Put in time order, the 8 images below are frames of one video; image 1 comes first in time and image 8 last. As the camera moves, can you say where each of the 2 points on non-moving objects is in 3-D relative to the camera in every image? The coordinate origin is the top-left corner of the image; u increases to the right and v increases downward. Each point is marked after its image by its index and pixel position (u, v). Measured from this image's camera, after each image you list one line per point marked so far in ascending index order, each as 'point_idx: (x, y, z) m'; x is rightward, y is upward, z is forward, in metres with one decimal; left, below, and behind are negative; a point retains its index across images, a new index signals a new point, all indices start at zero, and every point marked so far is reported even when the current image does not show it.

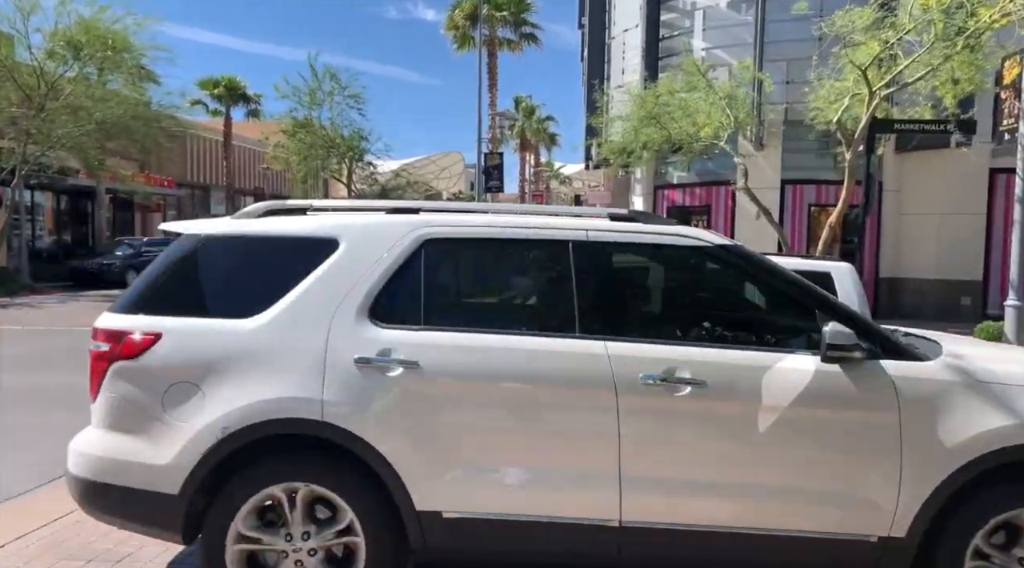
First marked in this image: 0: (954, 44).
0: (+6.0, +3.2, +9.9) m
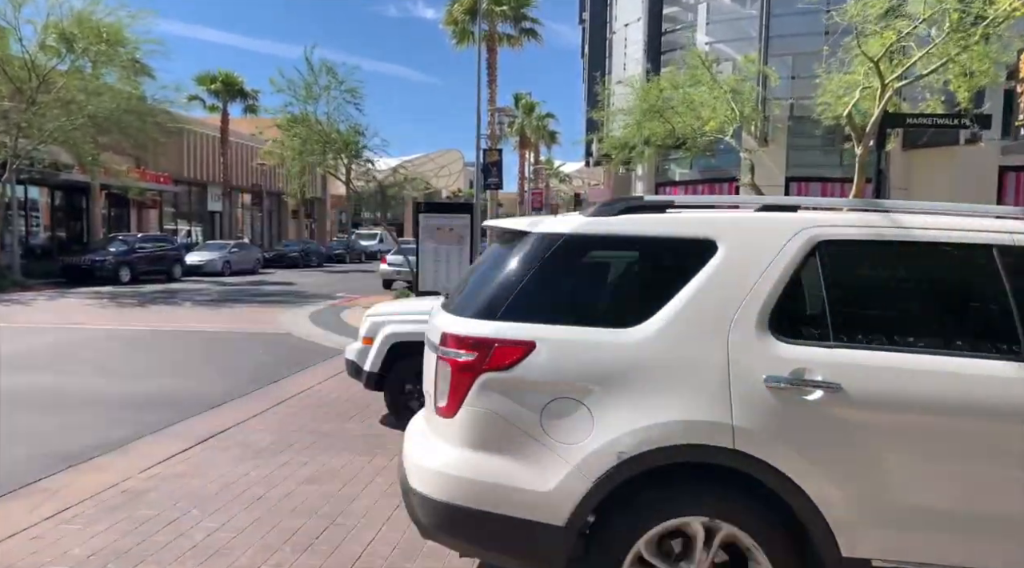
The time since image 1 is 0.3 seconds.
0: (+6.0, +3.3, +9.5) m
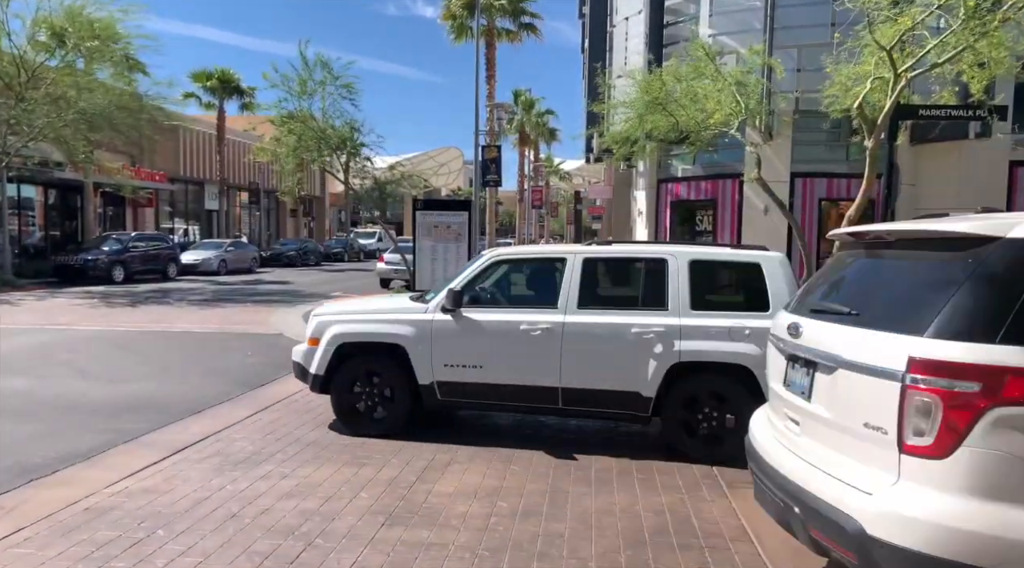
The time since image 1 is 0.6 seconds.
0: (+5.9, +3.3, +9.1) m
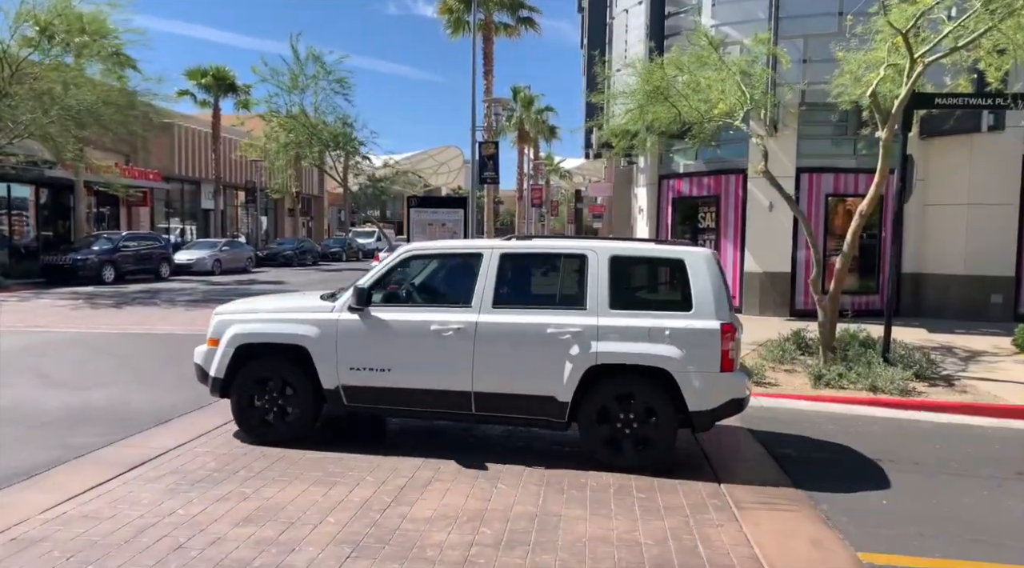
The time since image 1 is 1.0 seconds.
0: (+5.8, +3.3, +8.6) m
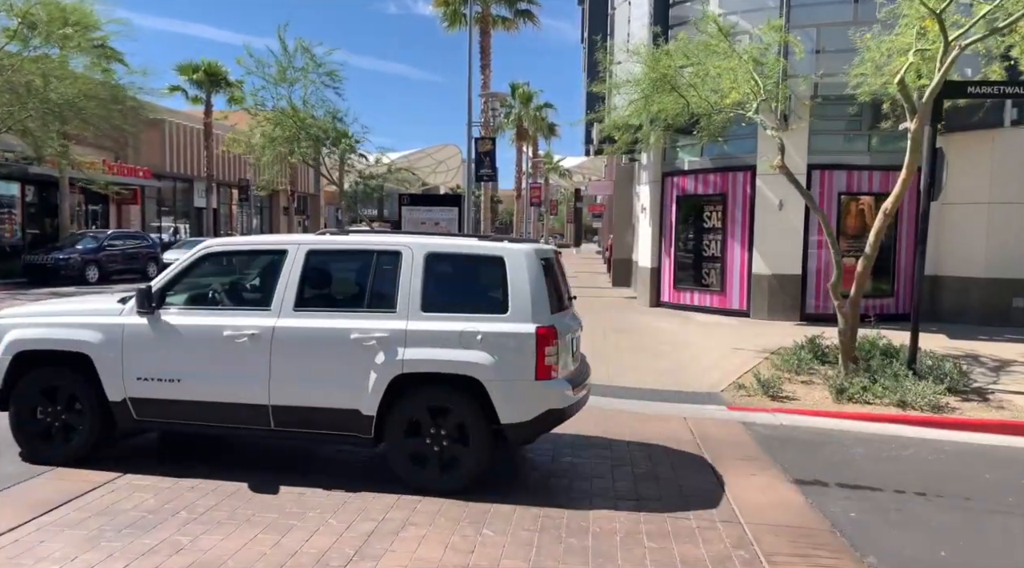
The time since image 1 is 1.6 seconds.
0: (+5.8, +3.2, +7.8) m
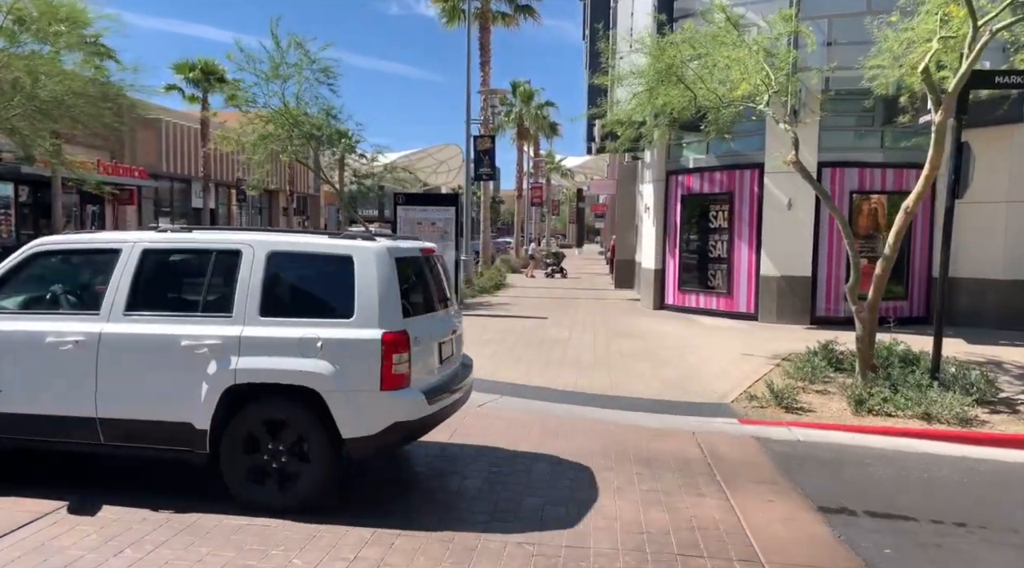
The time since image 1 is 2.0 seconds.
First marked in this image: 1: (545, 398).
0: (+5.7, +3.2, +7.3) m
1: (+0.4, -1.3, +8.3) m
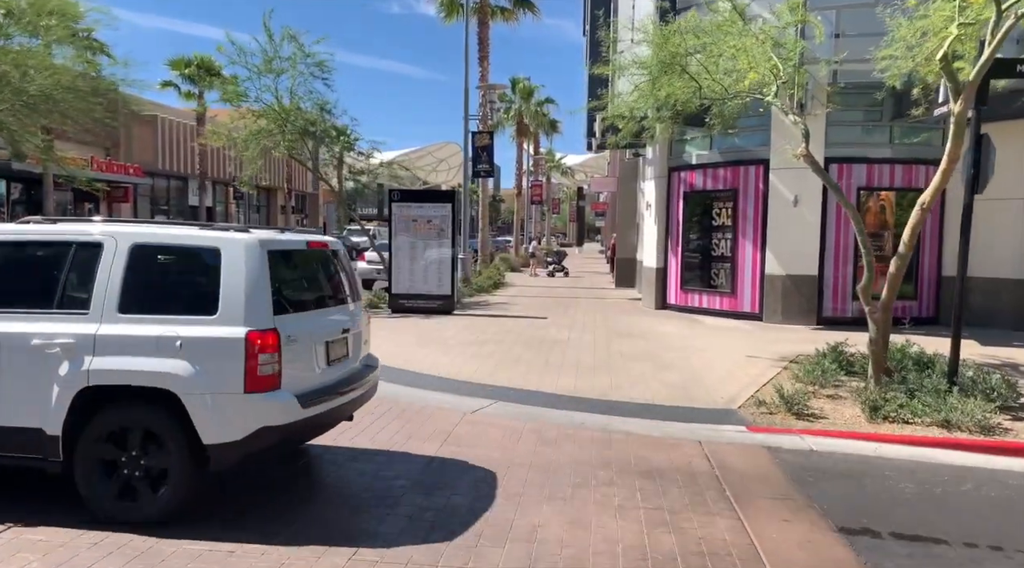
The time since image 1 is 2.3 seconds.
0: (+5.7, +3.2, +6.8) m
1: (+0.3, -1.3, +7.9) m
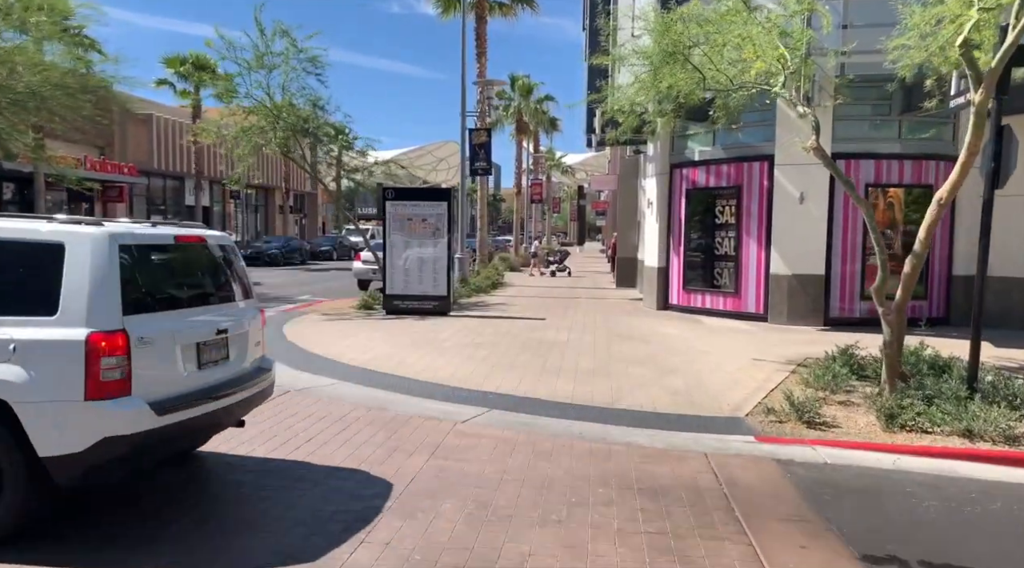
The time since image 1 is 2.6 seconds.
0: (+5.6, +3.2, +6.4) m
1: (+0.3, -1.3, +7.5) m
